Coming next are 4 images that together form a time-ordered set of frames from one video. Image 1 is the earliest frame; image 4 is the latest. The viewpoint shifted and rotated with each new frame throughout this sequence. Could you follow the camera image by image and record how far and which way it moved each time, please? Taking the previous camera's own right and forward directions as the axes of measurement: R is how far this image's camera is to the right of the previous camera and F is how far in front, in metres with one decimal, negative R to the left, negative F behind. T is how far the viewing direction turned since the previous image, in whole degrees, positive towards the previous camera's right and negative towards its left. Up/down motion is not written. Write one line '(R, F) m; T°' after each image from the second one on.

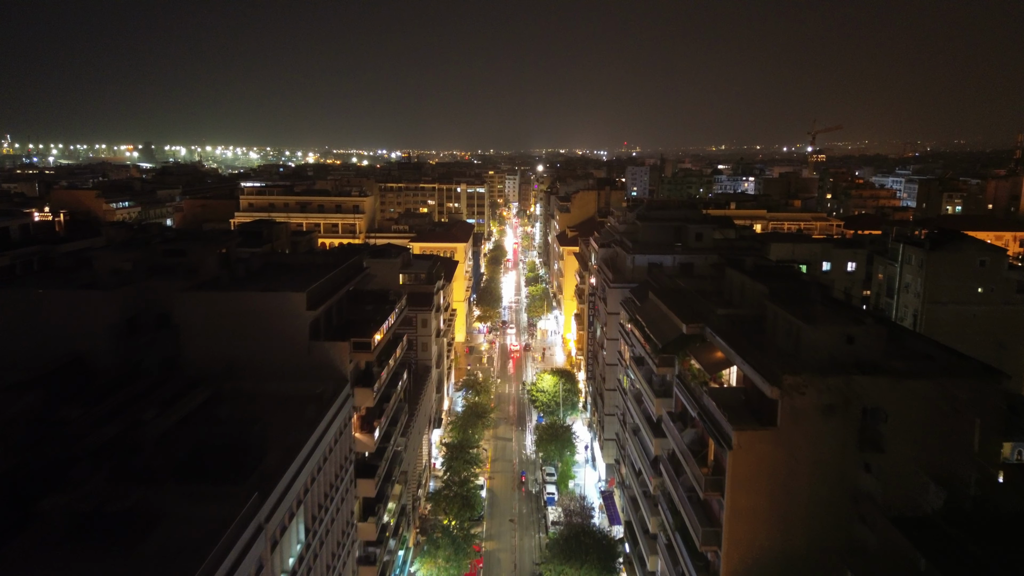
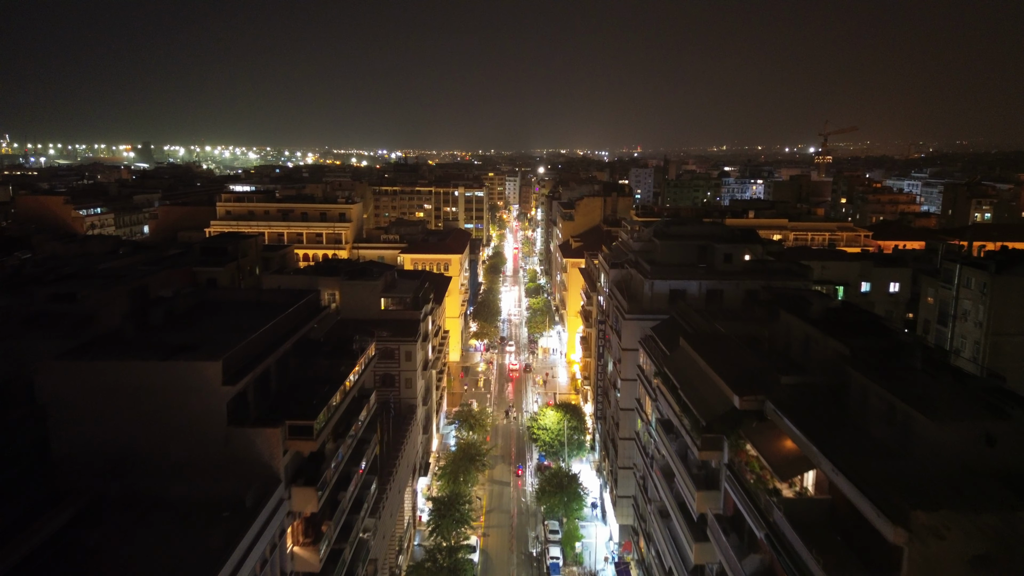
(+0.2, +6.2) m; 0°
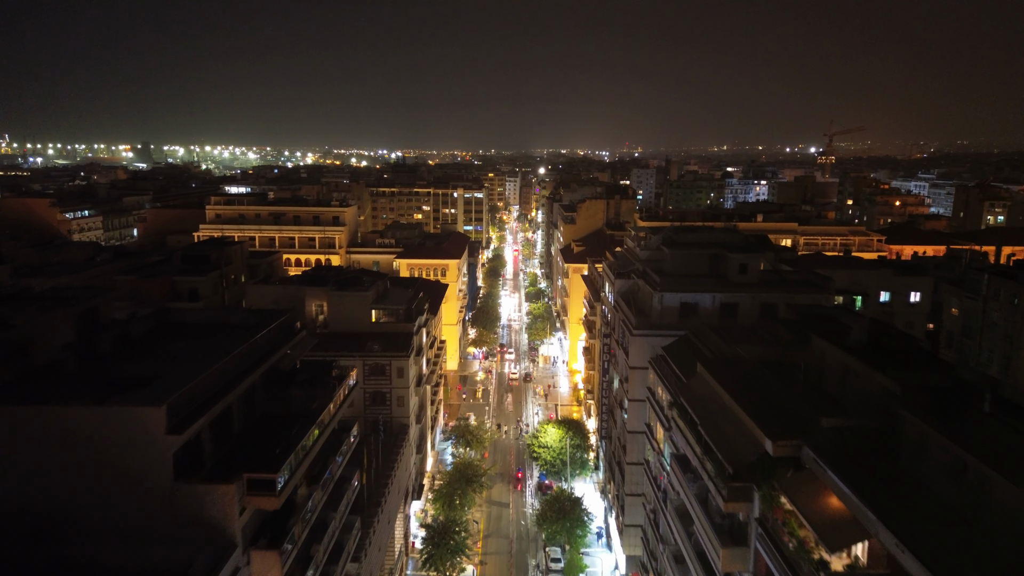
(+0.1, +2.5) m; 0°
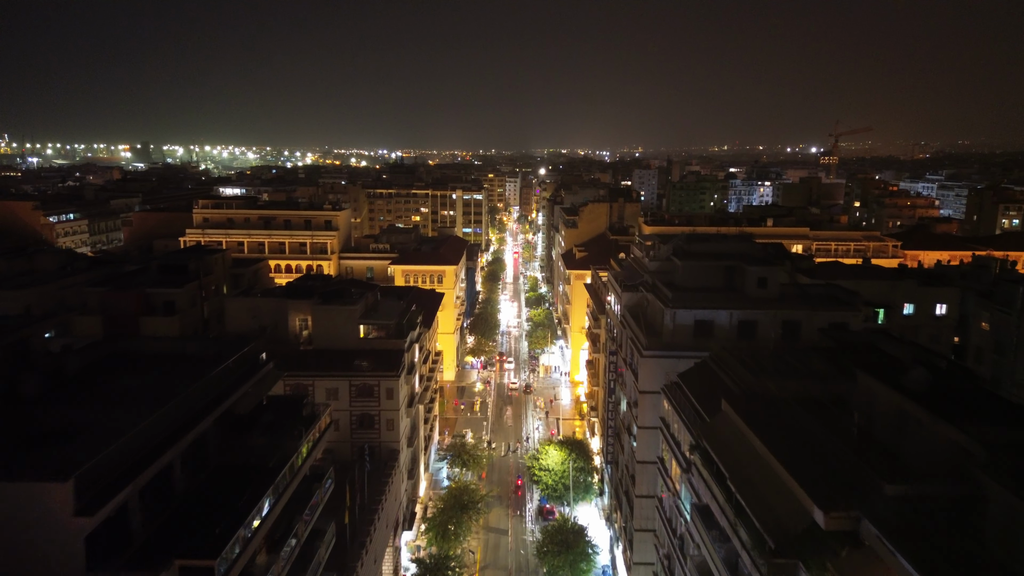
(+0.1, +2.8) m; 0°
